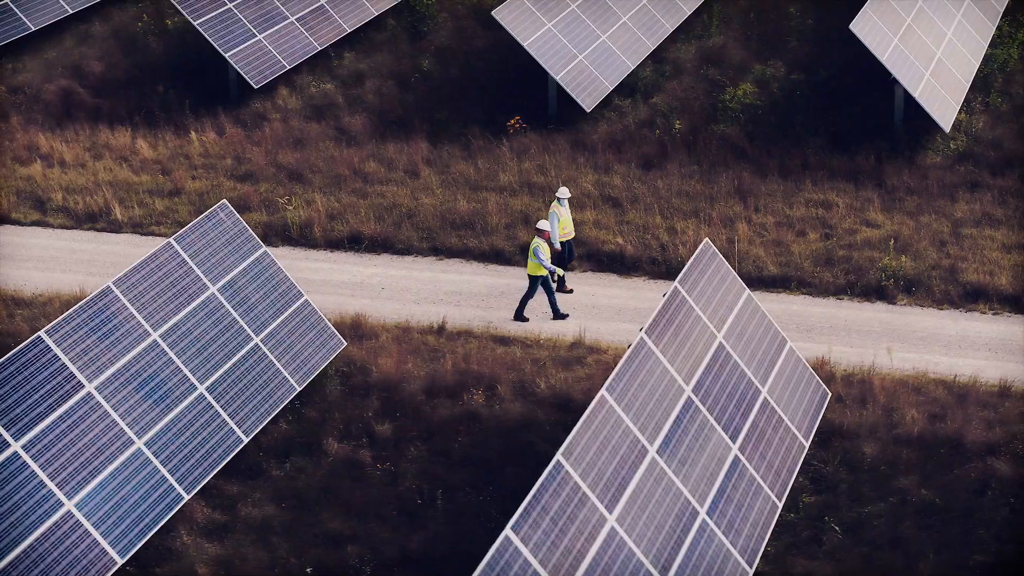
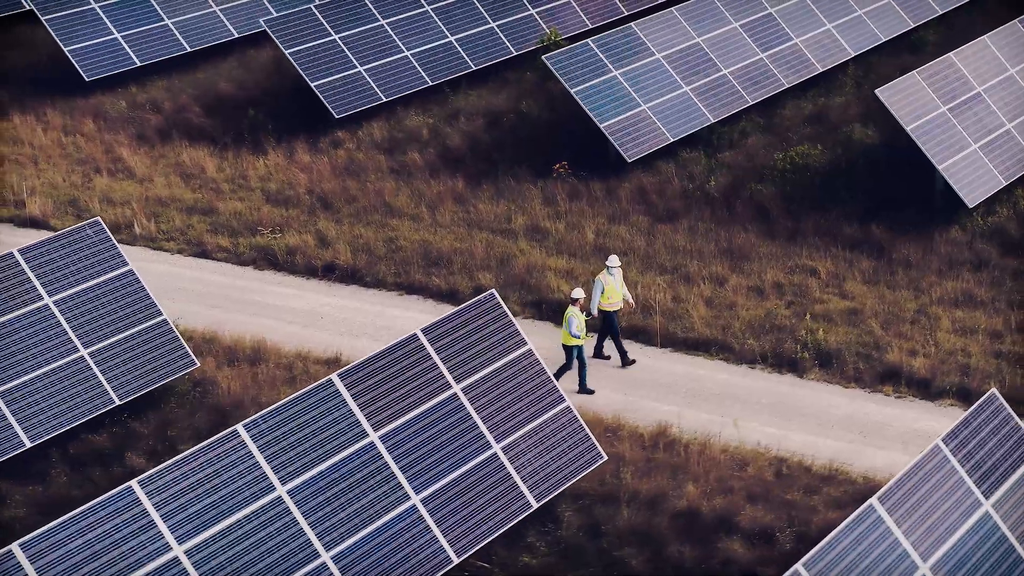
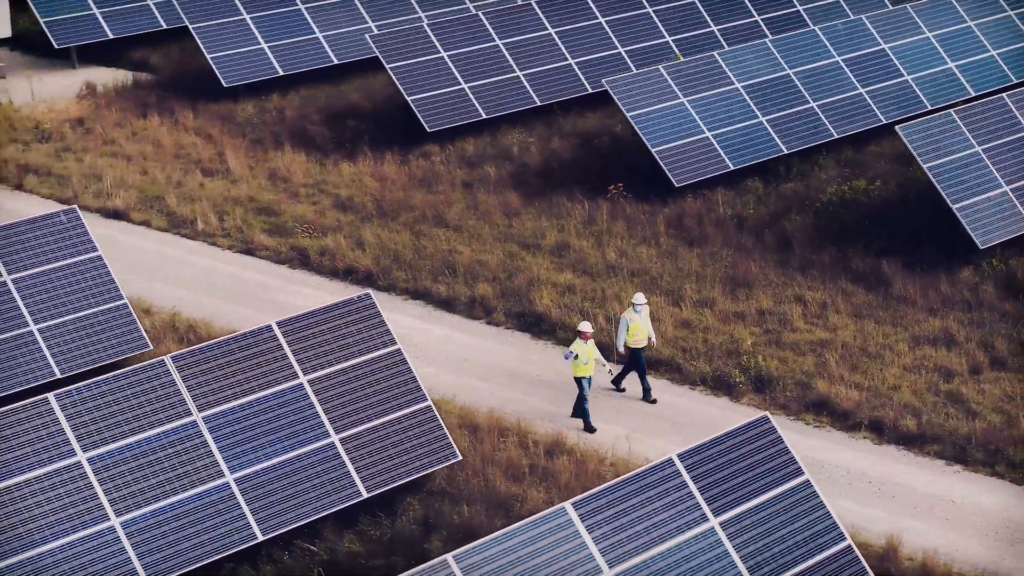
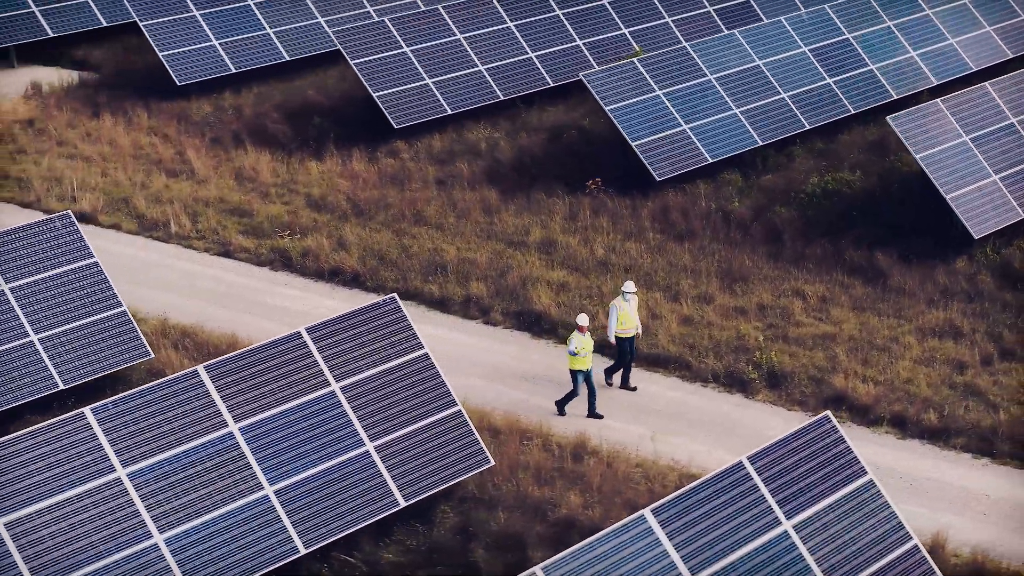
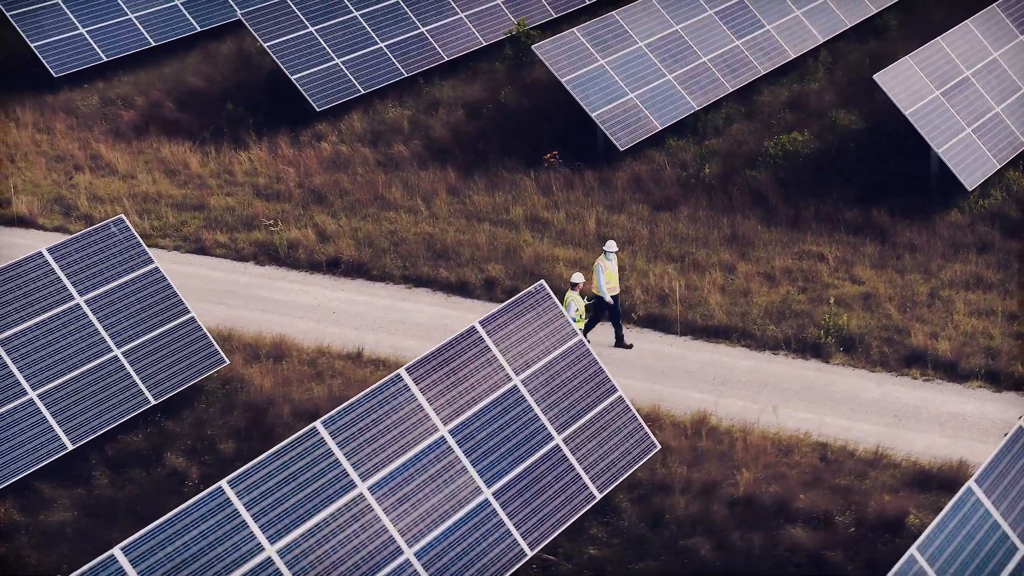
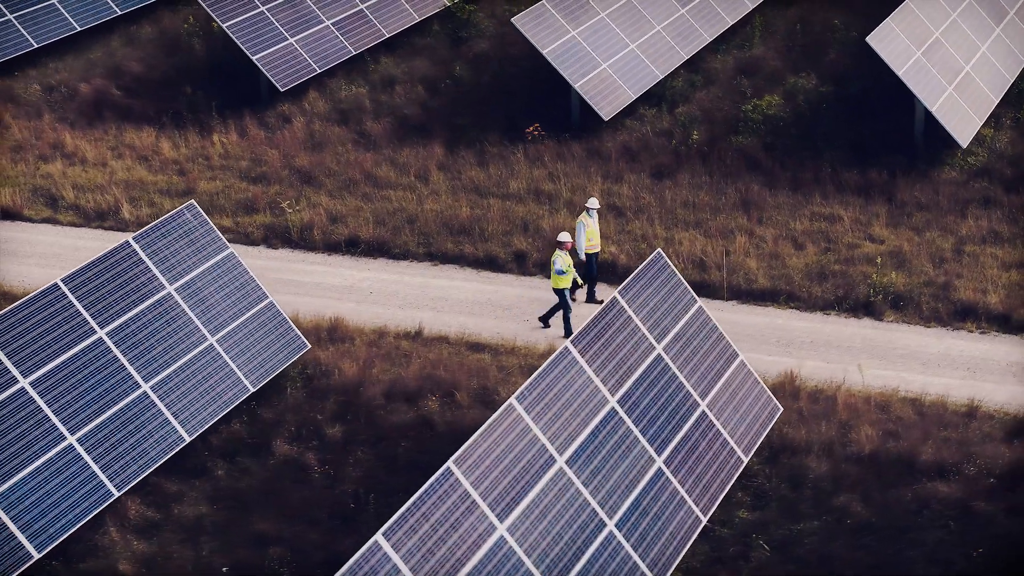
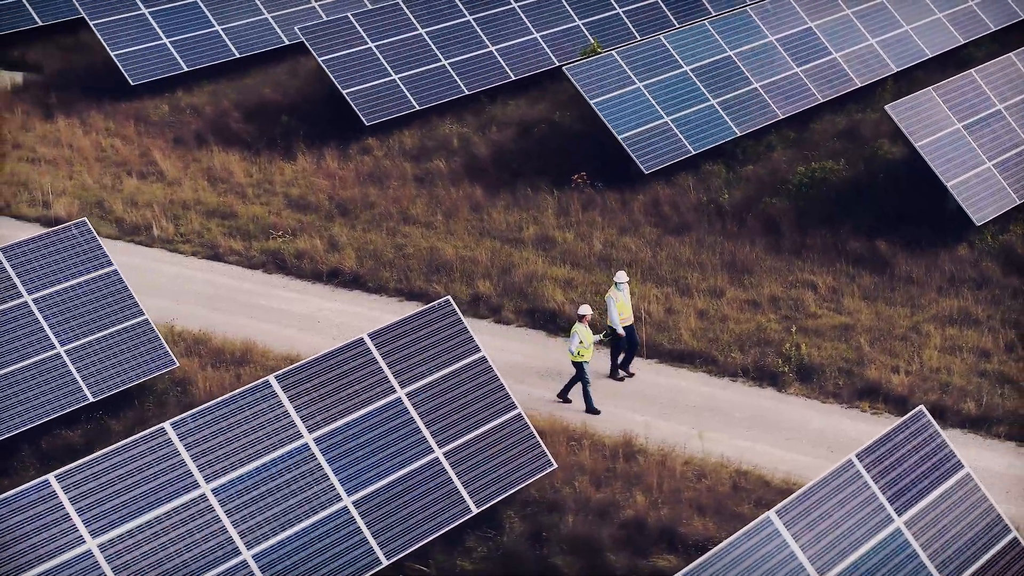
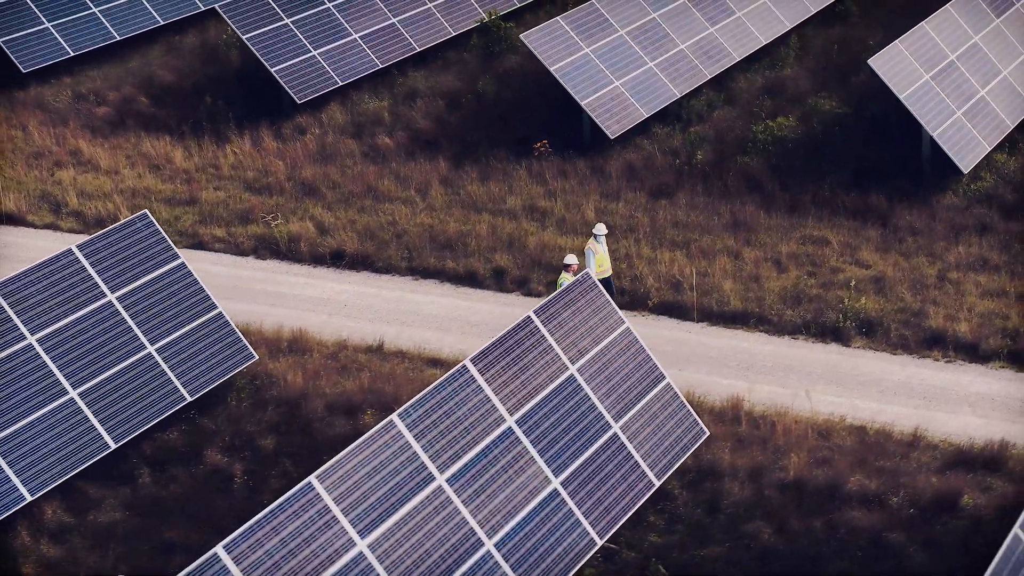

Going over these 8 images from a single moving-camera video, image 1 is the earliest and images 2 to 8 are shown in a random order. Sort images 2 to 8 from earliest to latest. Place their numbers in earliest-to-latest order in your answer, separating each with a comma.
6, 8, 5, 2, 7, 4, 3
